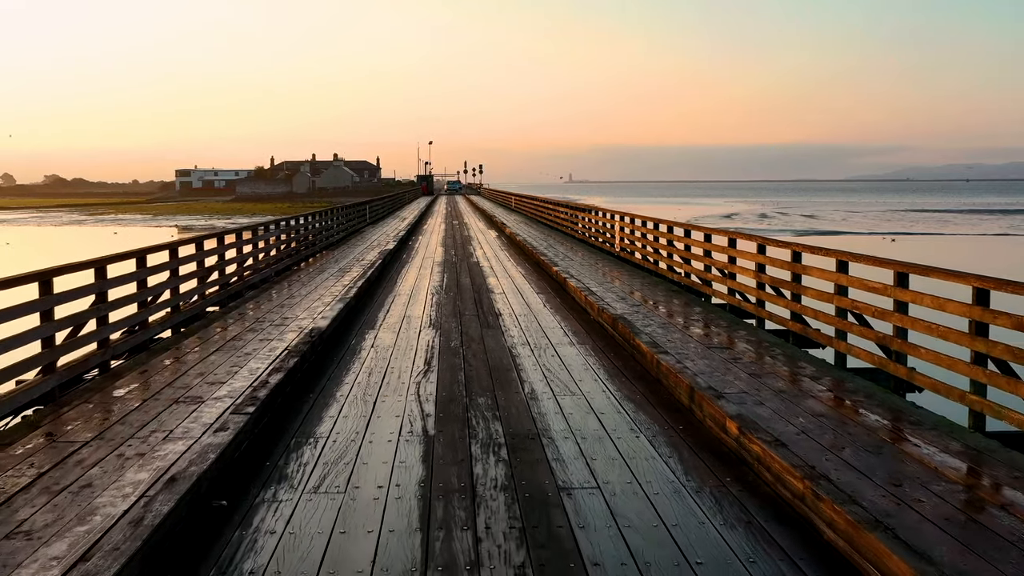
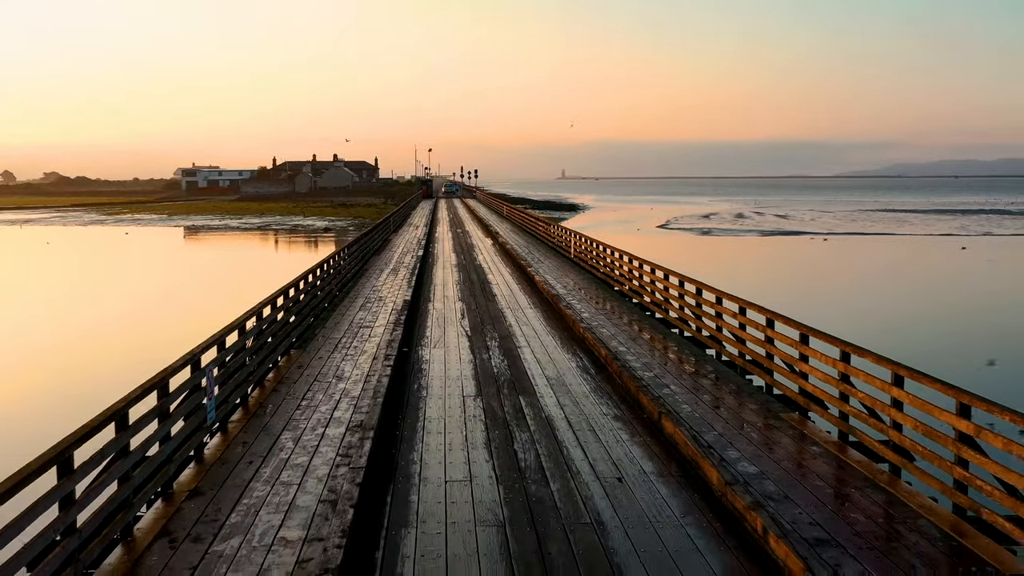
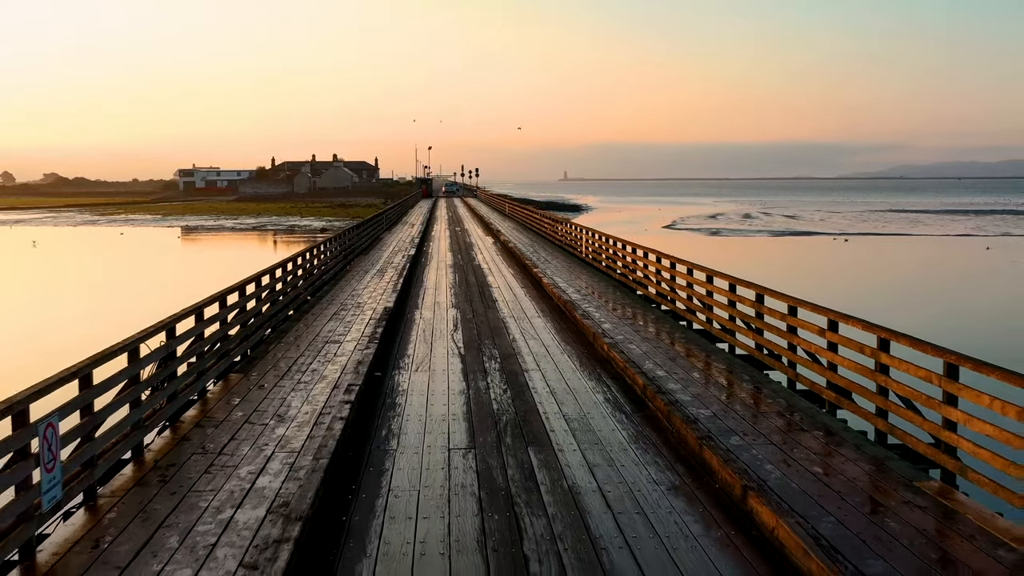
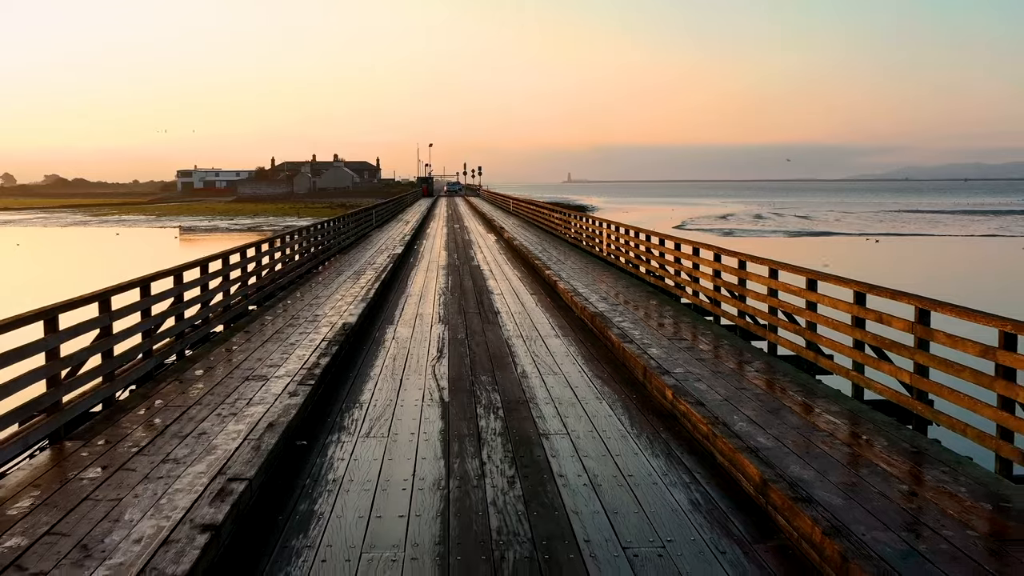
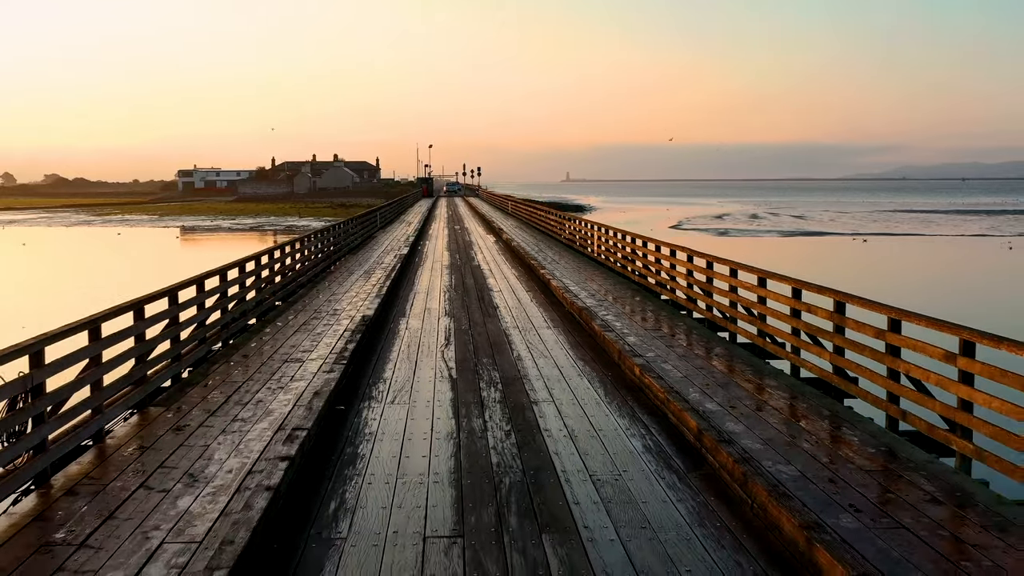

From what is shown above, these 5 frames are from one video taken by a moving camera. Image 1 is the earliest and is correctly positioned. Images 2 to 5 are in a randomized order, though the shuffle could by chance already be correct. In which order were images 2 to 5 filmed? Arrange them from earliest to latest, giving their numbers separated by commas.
4, 5, 3, 2
